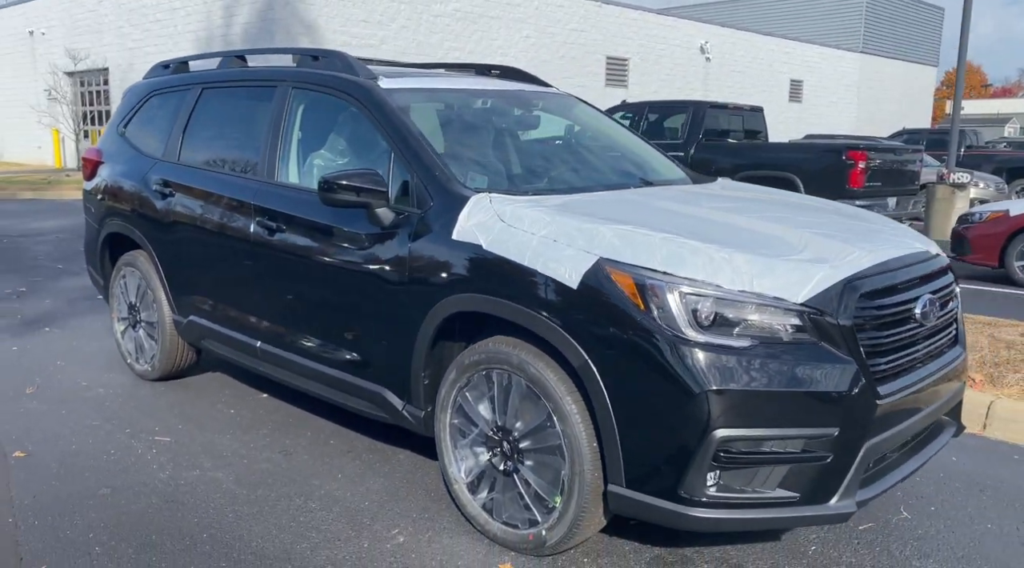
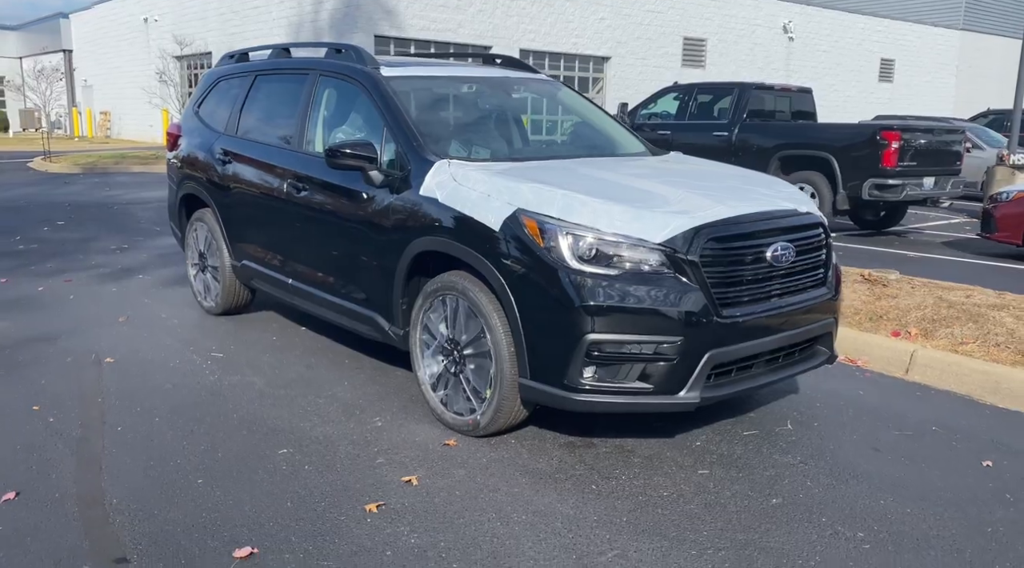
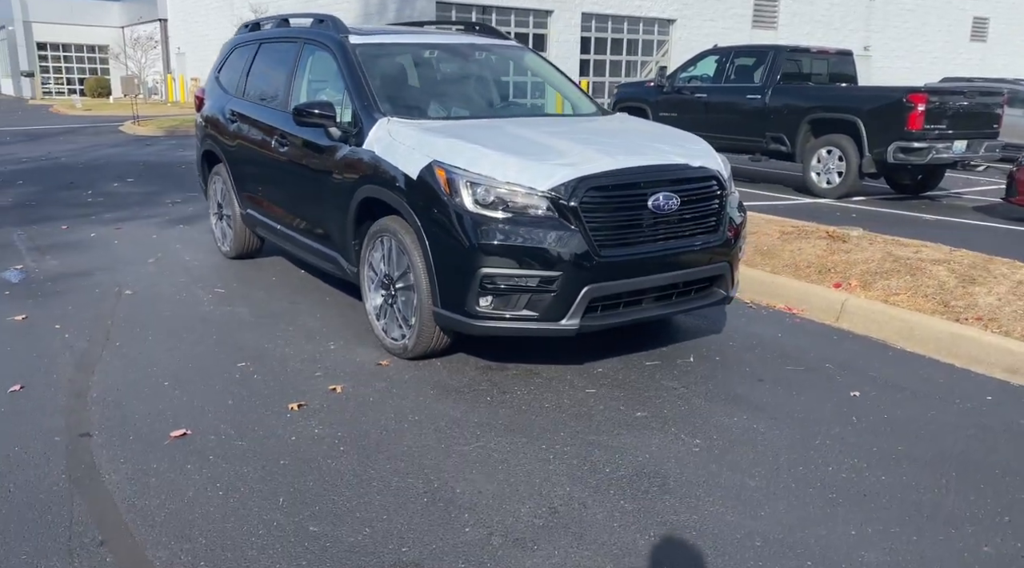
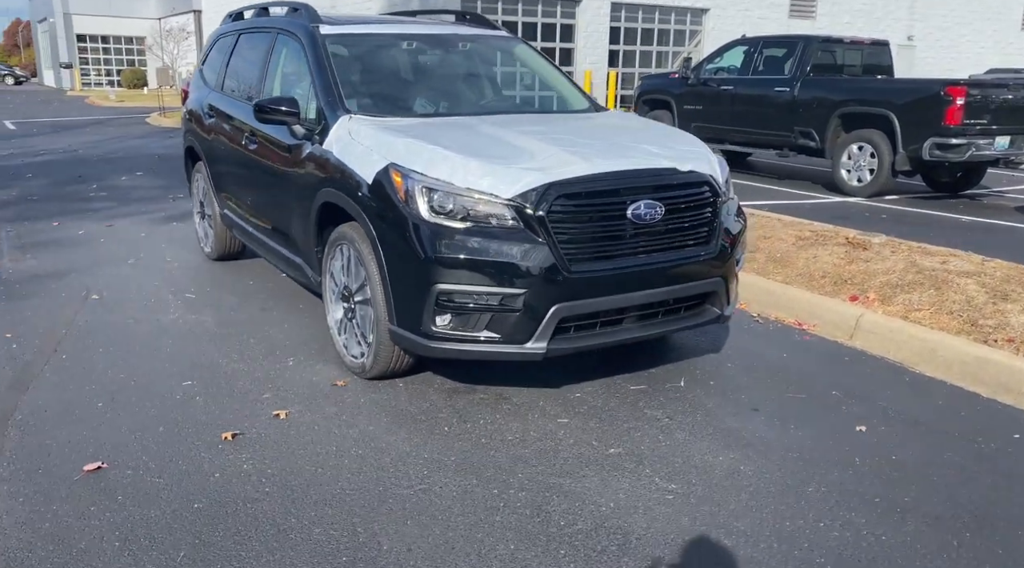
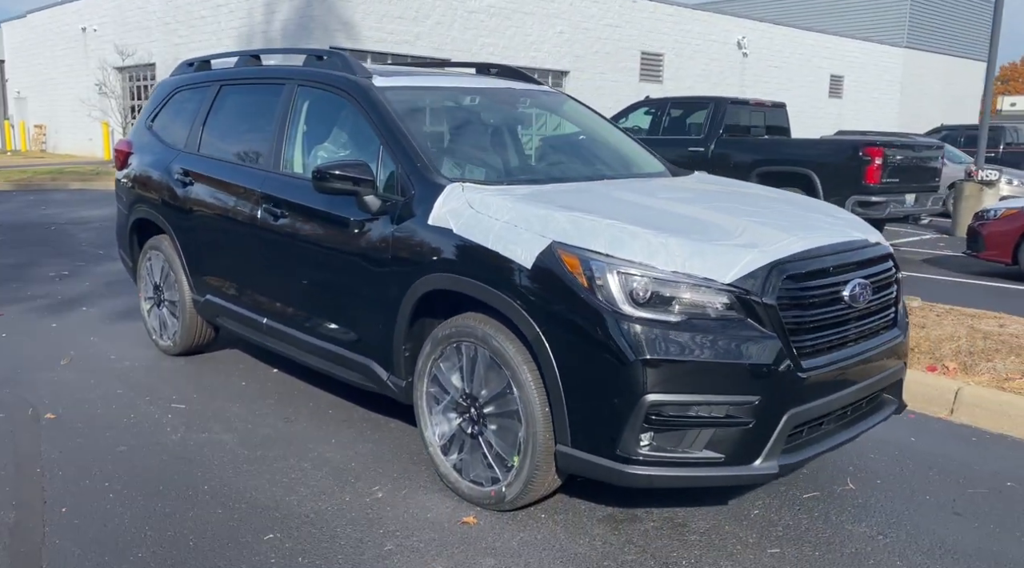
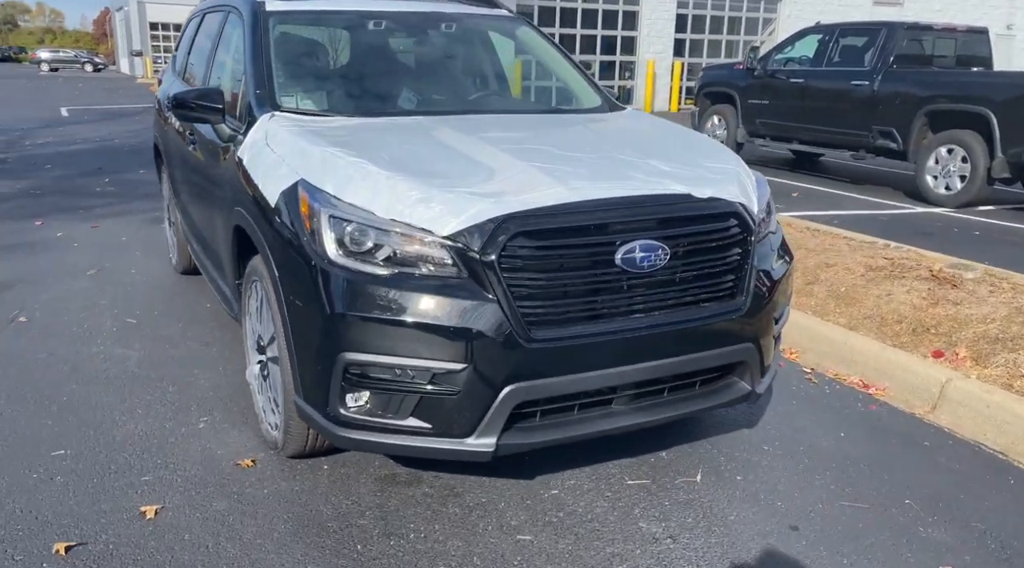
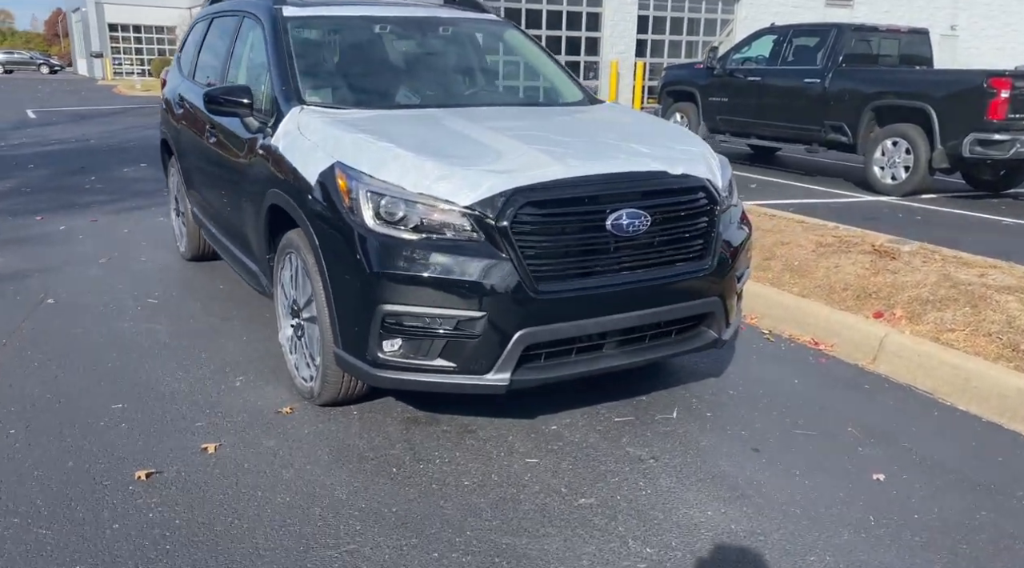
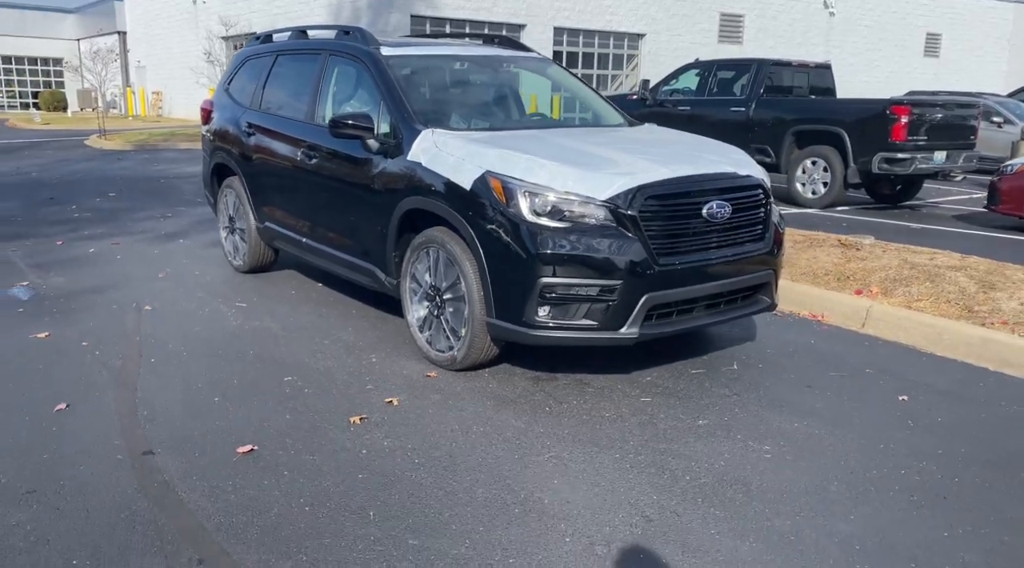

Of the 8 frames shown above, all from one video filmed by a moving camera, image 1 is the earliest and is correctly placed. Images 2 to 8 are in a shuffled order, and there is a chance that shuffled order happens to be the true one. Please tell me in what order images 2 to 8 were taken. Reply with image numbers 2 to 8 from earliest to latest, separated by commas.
5, 2, 8, 3, 4, 7, 6
